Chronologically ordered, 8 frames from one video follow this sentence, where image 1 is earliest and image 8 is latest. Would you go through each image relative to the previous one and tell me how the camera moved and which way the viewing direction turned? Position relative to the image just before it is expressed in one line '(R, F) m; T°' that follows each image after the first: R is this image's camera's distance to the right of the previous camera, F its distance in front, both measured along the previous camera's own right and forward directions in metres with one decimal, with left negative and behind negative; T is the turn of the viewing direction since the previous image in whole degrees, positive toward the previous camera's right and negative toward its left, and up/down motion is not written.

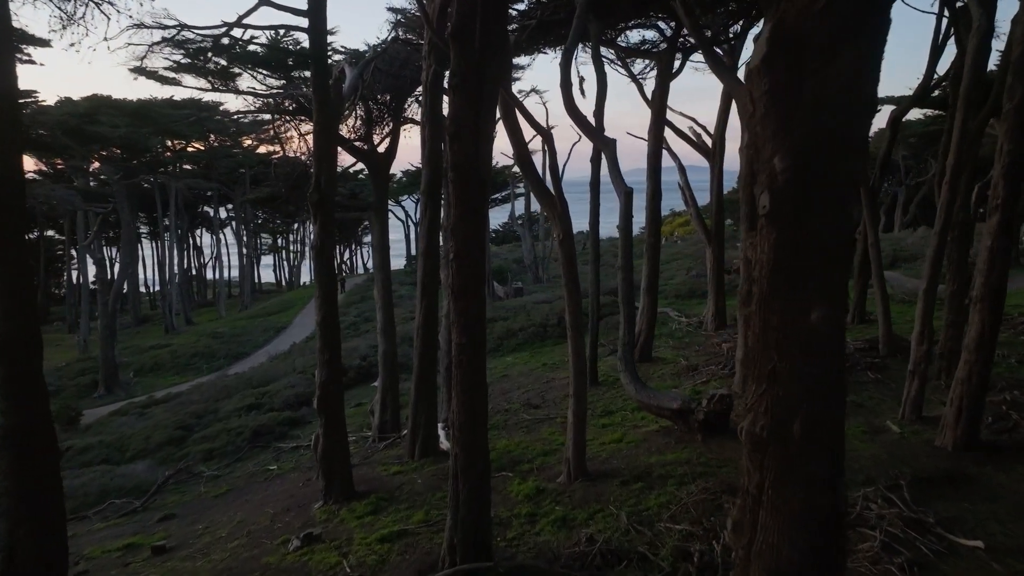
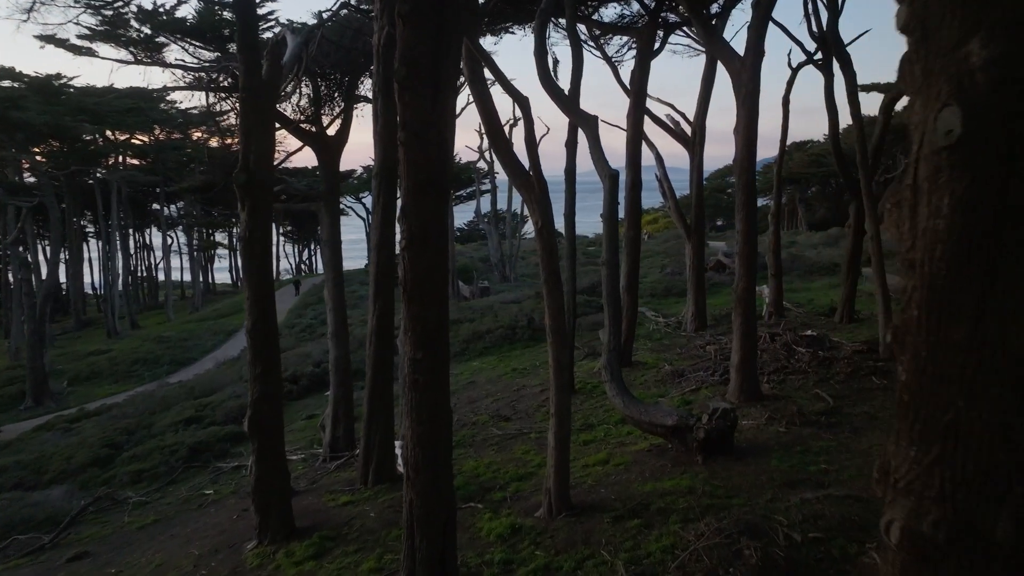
(0.0, +1.0) m; +3°
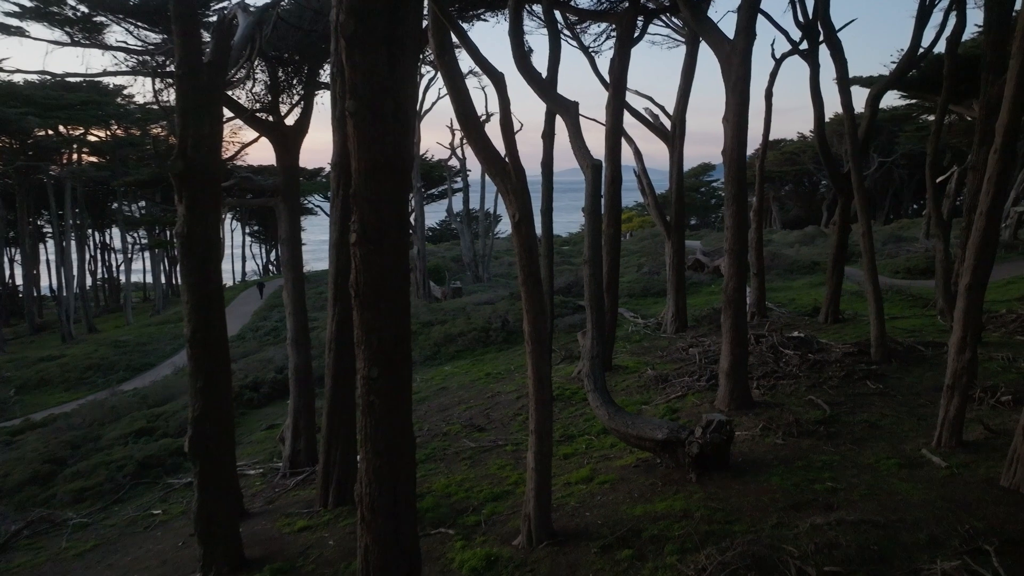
(0.0, +0.6) m; +2°
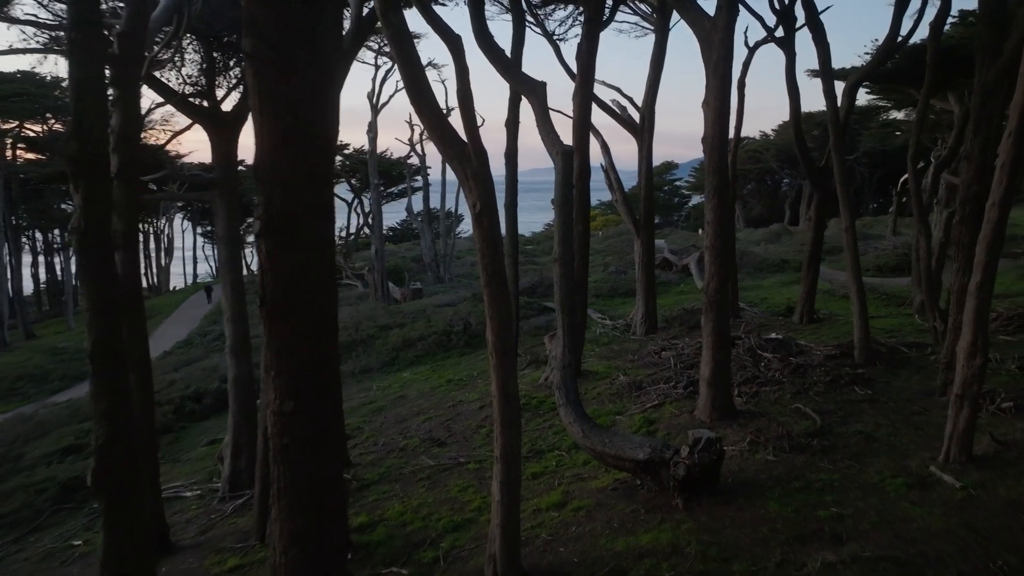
(0.0, +0.6) m; +3°
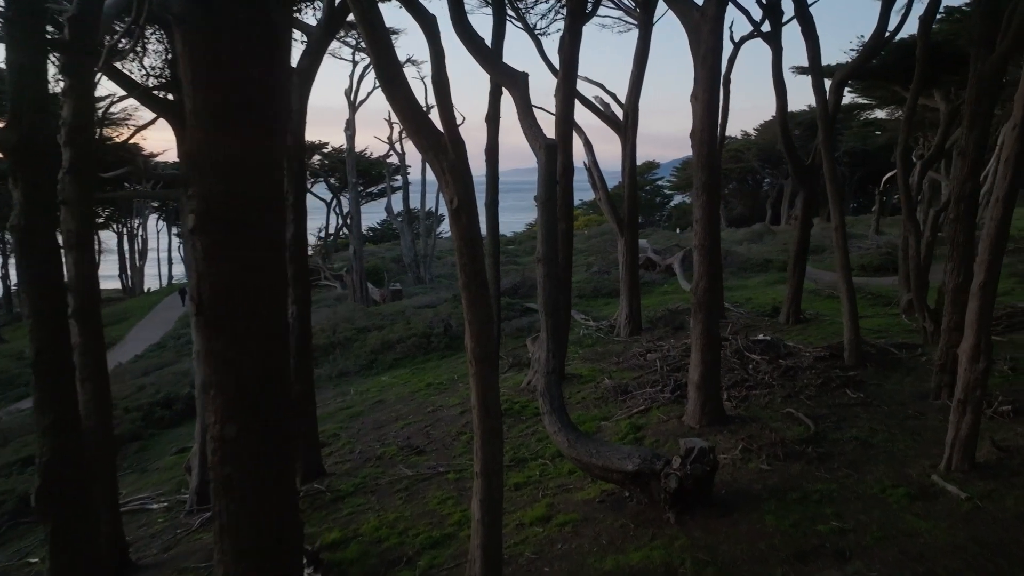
(0.0, +0.3) m; +1°
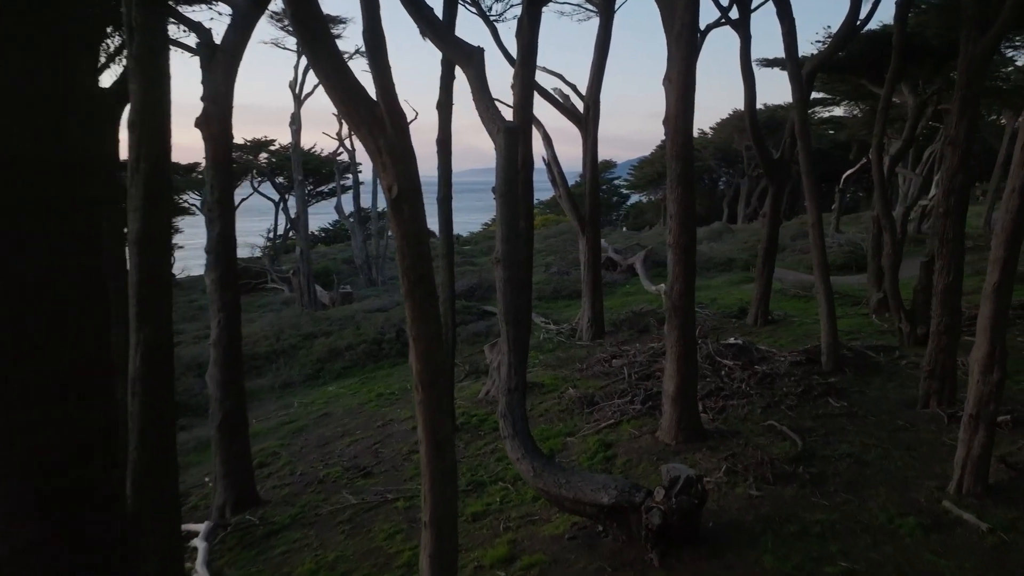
(0.0, +0.6) m; +3°
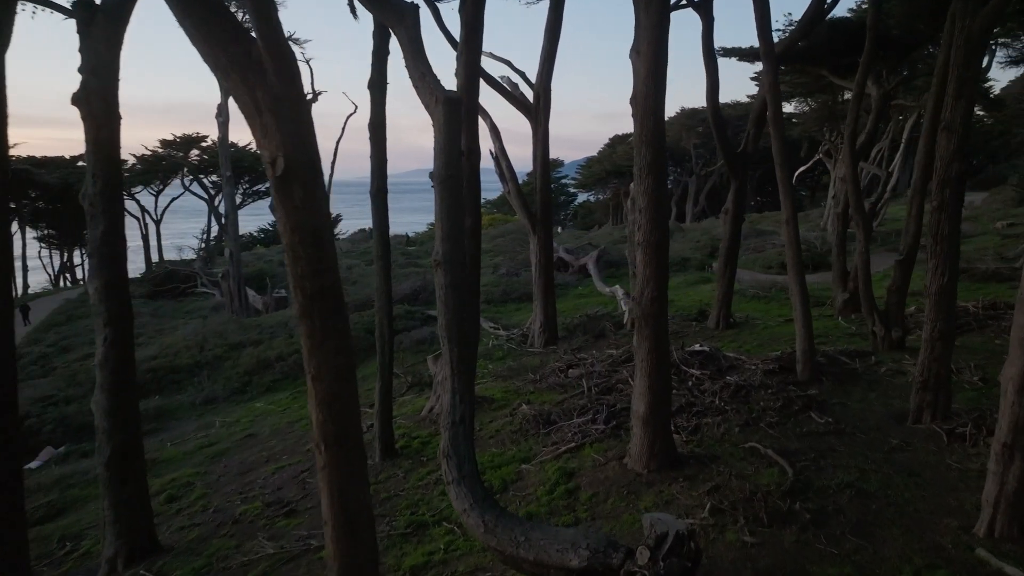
(0.0, +0.8) m; +4°
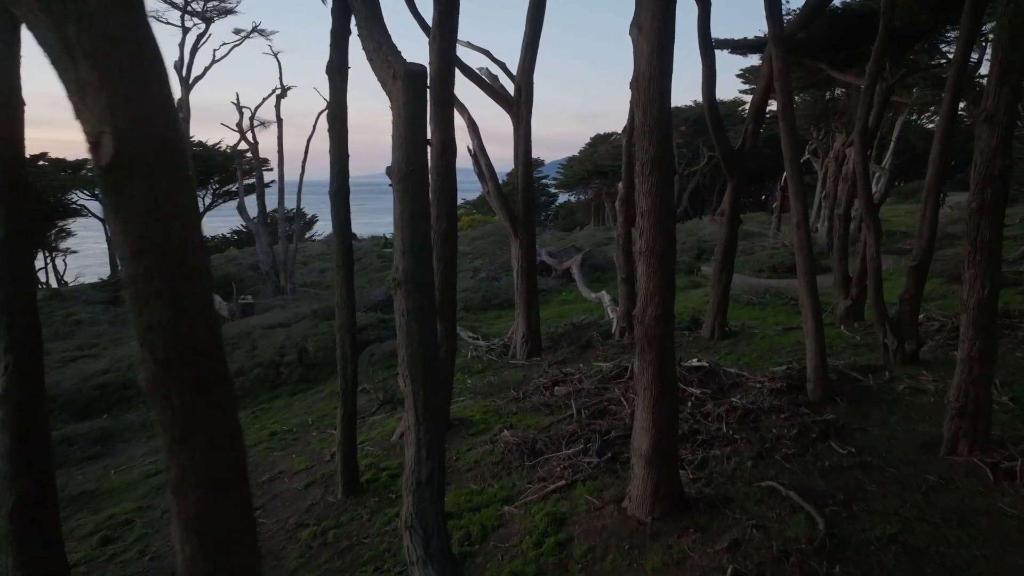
(0.0, +0.7) m; +1°
